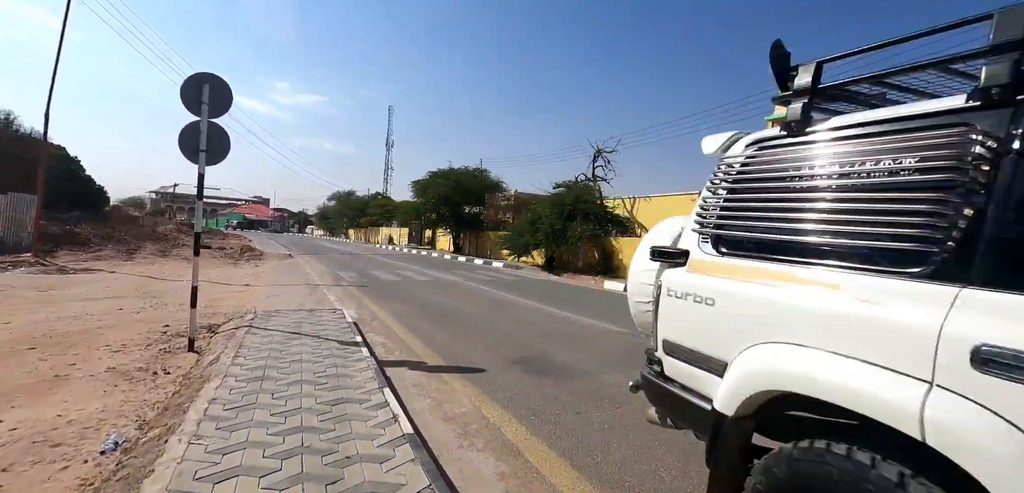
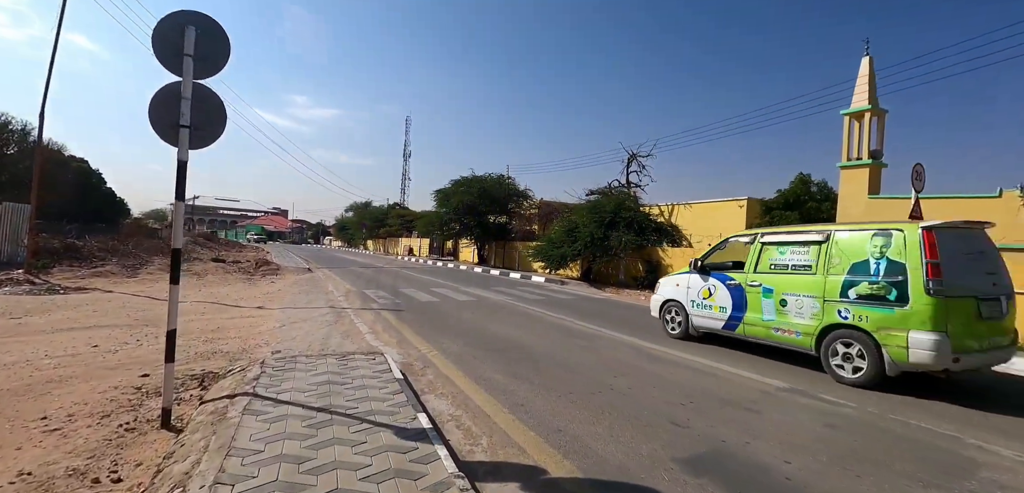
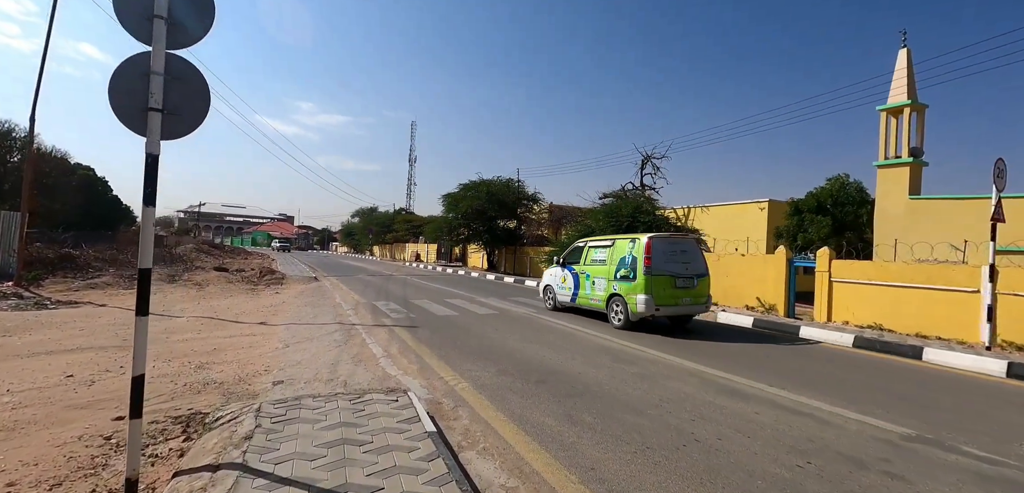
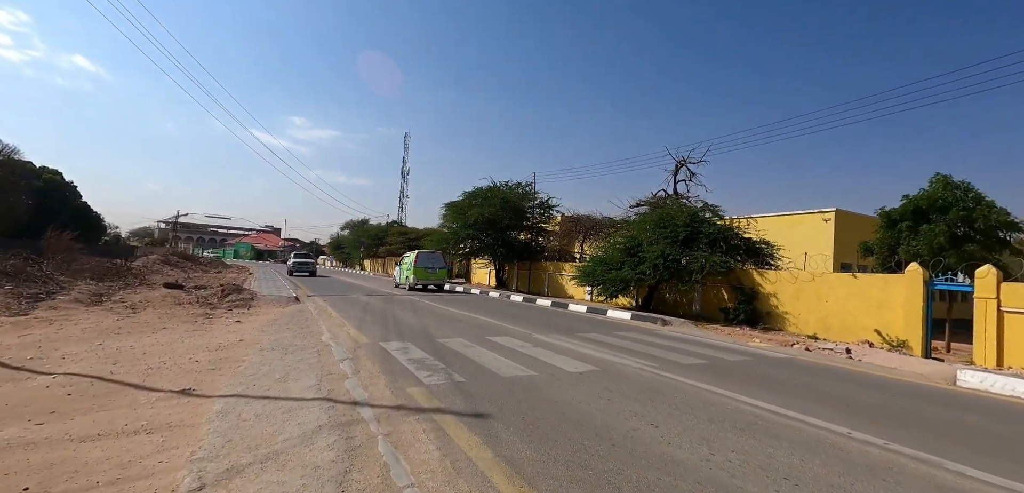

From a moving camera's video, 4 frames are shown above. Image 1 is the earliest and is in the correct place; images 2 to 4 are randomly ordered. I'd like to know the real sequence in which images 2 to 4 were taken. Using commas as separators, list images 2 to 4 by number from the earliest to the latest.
2, 3, 4
